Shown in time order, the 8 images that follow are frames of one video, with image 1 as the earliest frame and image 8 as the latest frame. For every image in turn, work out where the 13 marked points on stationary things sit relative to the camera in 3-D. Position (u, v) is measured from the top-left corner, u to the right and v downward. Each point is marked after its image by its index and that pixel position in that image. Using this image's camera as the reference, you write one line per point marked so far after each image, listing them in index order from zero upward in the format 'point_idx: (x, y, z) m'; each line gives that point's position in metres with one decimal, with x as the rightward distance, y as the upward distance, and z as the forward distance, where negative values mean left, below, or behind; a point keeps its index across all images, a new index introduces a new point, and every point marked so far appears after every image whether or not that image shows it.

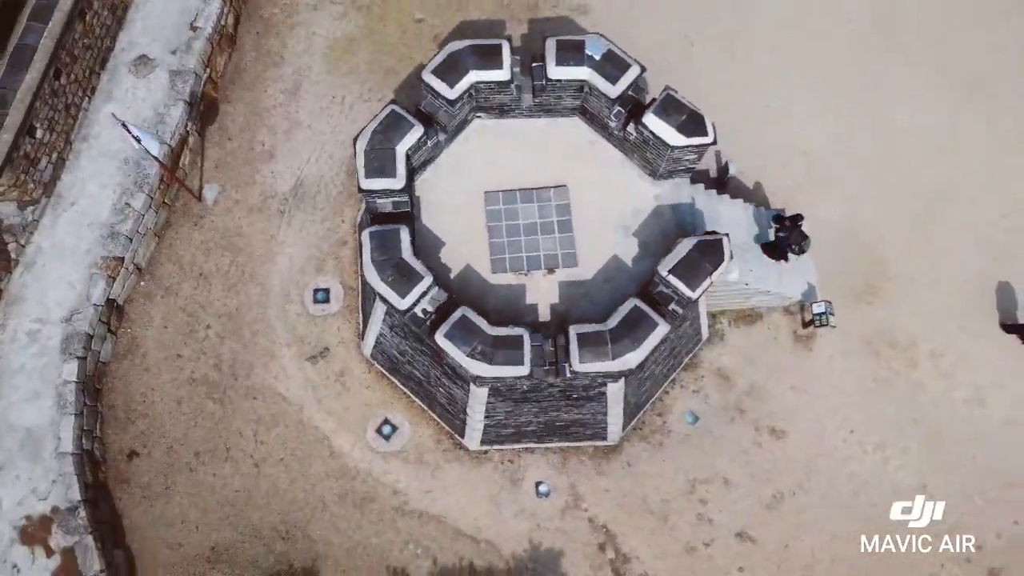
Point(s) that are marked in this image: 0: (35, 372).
0: (-4.2, -0.7, +7.6) m
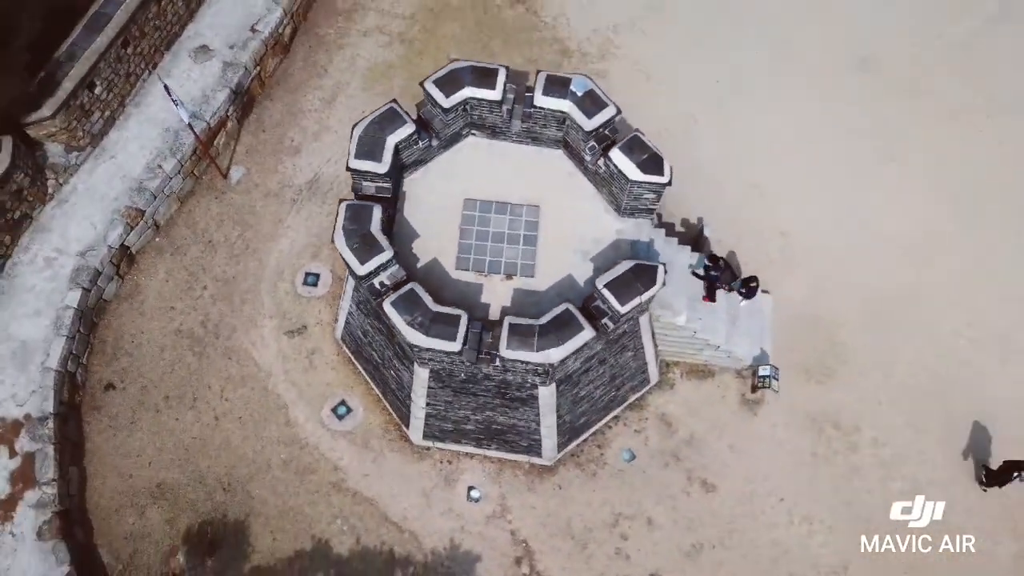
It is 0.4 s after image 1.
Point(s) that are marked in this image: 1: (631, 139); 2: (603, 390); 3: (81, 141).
0: (-4.6, -0.1, +8.4) m
1: (+1.0, +1.2, +7.2) m
2: (+0.8, -0.9, +7.9) m
3: (-4.5, +1.5, +8.9) m
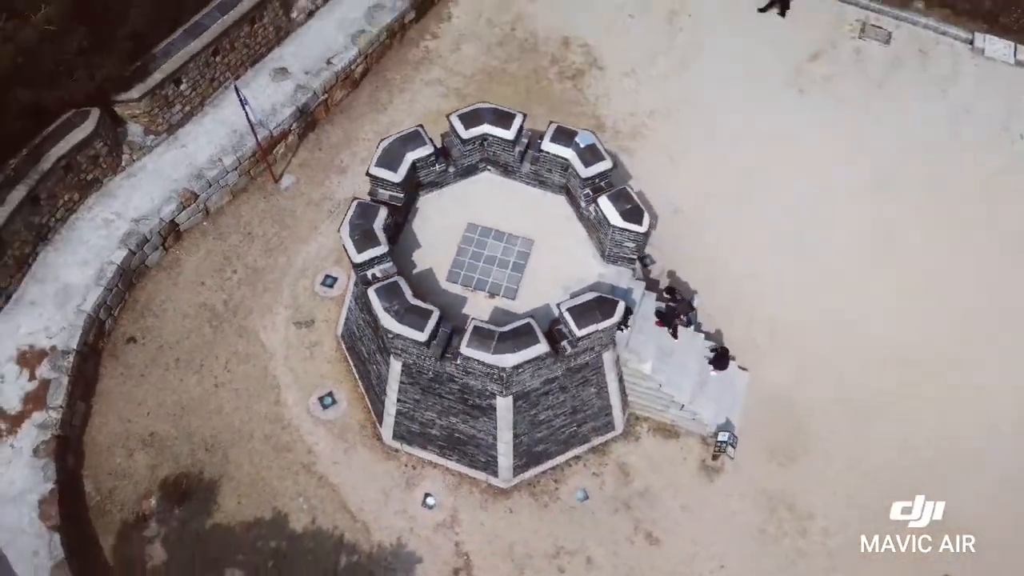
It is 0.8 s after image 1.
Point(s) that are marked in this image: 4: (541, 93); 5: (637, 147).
0: (-4.7, +0.5, +9.5) m
1: (+1.0, +0.9, +7.9) m
2: (+0.5, -1.3, +8.3) m
3: (-4.2, +1.9, +10.1) m
4: (+0.4, +2.6, +11.3) m
5: (+1.6, +1.8, +10.9) m
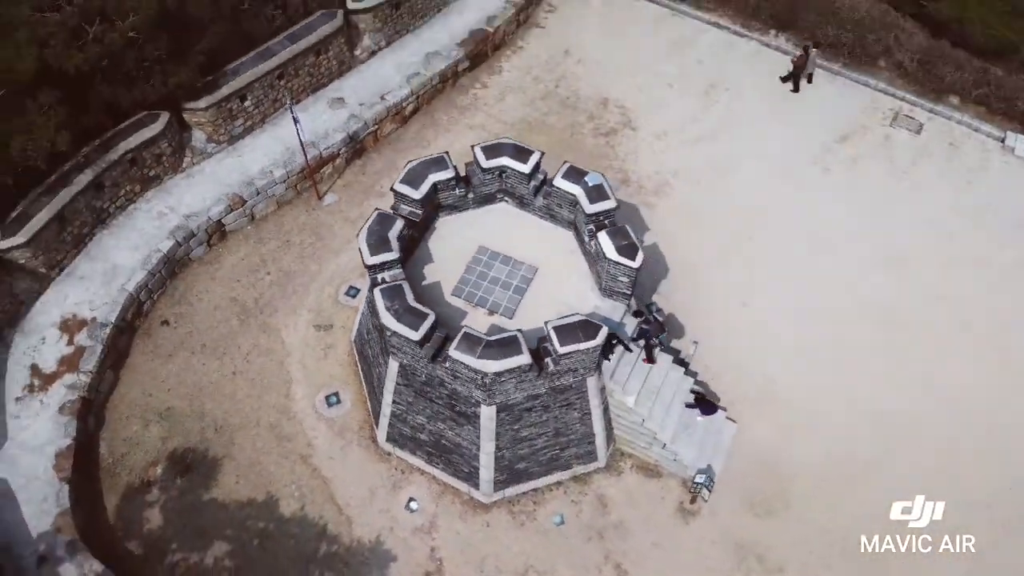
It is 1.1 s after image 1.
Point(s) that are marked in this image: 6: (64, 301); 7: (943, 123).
0: (-4.5, +0.6, +10.4) m
1: (+1.1, +0.6, +8.4) m
2: (+0.3, -1.6, +8.7) m
3: (-3.8, +2.0, +11.1) m
4: (+0.9, +2.0, +12.1) m
5: (+2.0, +1.1, +11.5) m
6: (-5.2, -0.2, +9.9) m
7: (+6.4, +2.5, +12.6) m
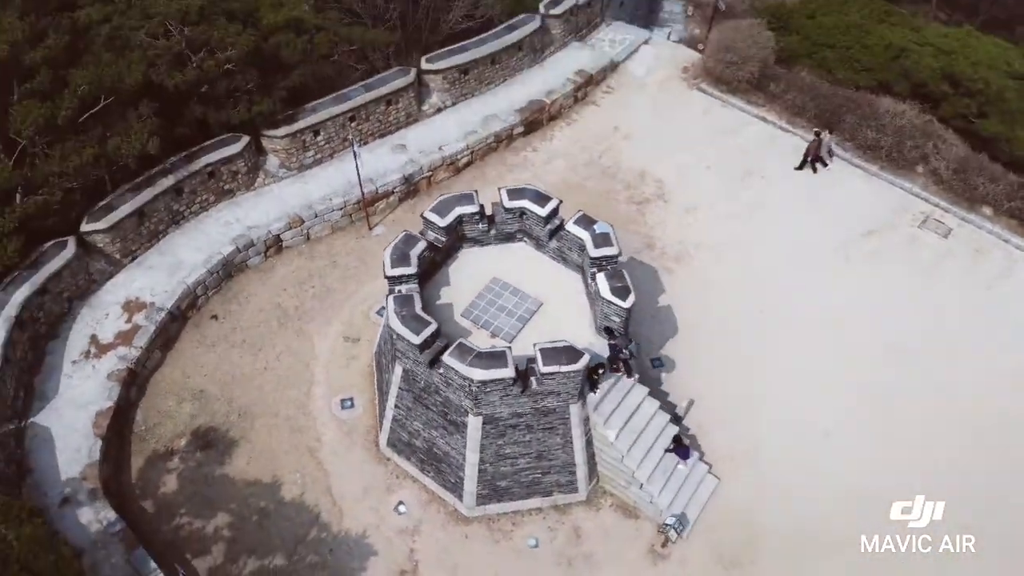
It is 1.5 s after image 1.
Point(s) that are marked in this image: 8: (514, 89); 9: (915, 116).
0: (-4.2, +0.7, +11.7) m
1: (+1.1, +0.2, +9.2) m
2: (+0.2, -1.9, +9.4) m
3: (-3.2, +1.8, +12.5) m
4: (+1.5, +1.2, +12.9) m
5: (+2.4, +0.3, +12.2) m
6: (-5.0, 0.0, +11.2) m
7: (+7.0, +0.9, +13.0) m
8: (0.0, +3.3, +14.3) m
9: (+6.8, +2.9, +14.1) m
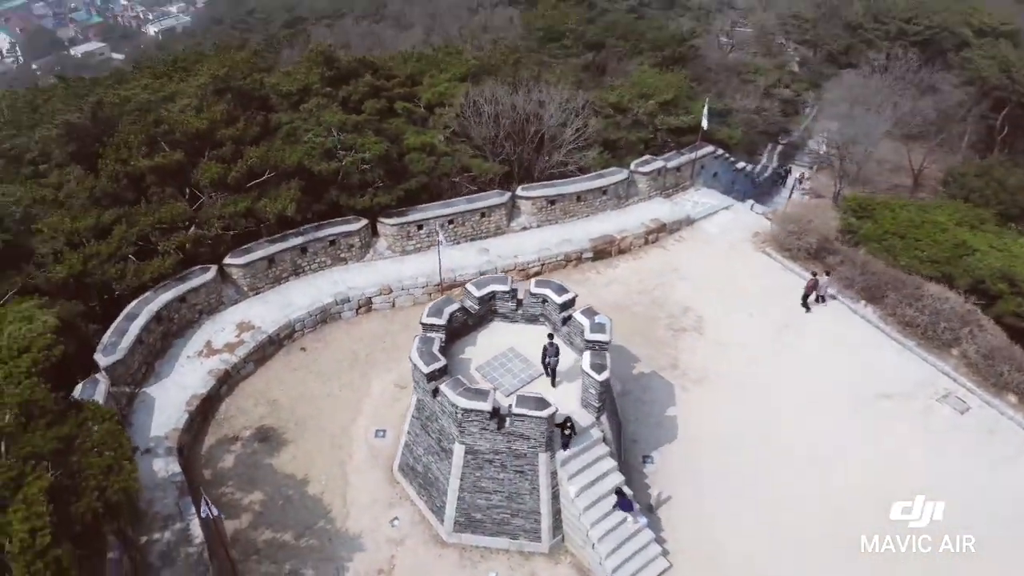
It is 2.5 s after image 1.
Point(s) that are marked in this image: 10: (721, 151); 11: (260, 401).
0: (-3.4, -0.1, +14.7) m
1: (+1.2, -0.9, +11.1) m
2: (-0.2, -2.7, +11.0) m
3: (-2.1, +0.7, +15.5) m
4: (+2.3, -0.8, +14.8) m
5: (+2.9, -1.6, +13.7) m
6: (-4.4, -0.4, +14.3) m
7: (+7.7, -2.0, +13.6) m
8: (+1.6, +1.3, +16.8) m
9: (+8.0, -0.3, +15.1) m
10: (+4.8, +3.1, +19.6) m
11: (-3.9, -1.8, +13.3) m
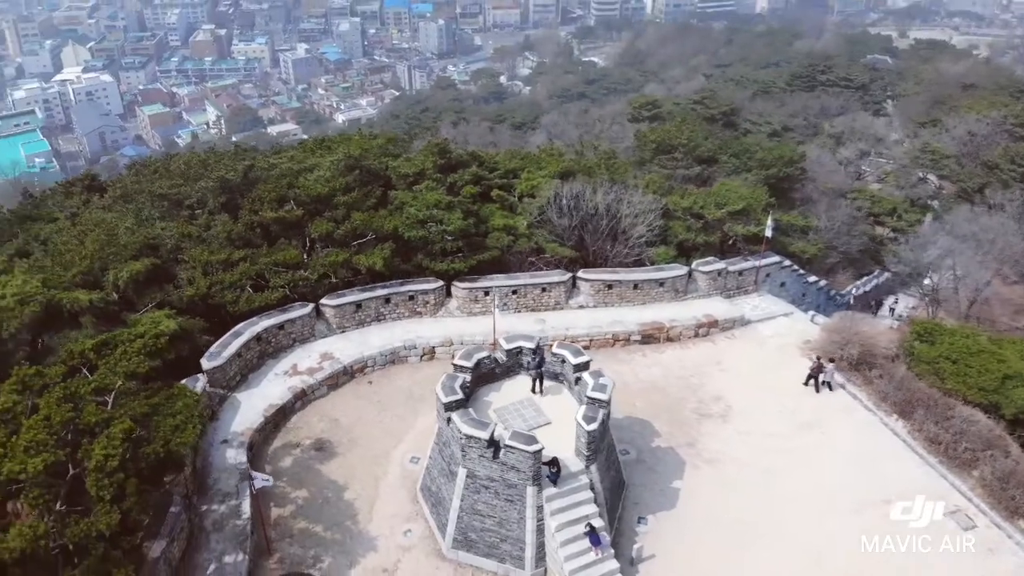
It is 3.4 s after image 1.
0: (-2.4, -1.0, +17.2) m
1: (+1.3, -1.8, +12.7) m
2: (-0.3, -3.5, +12.7) m
3: (-1.0, -0.5, +17.8) m
4: (+3.0, -2.3, +16.1) m
5: (+3.3, -3.1, +14.8) m
6: (-3.6, -1.1, +16.9) m
7: (+7.9, -4.0, +13.8) m
8: (+3.0, -0.5, +18.4) m
9: (+8.7, -2.5, +15.4) m
10: (+6.8, +0.6, +20.7) m
11: (-3.5, -2.4, +15.7) m
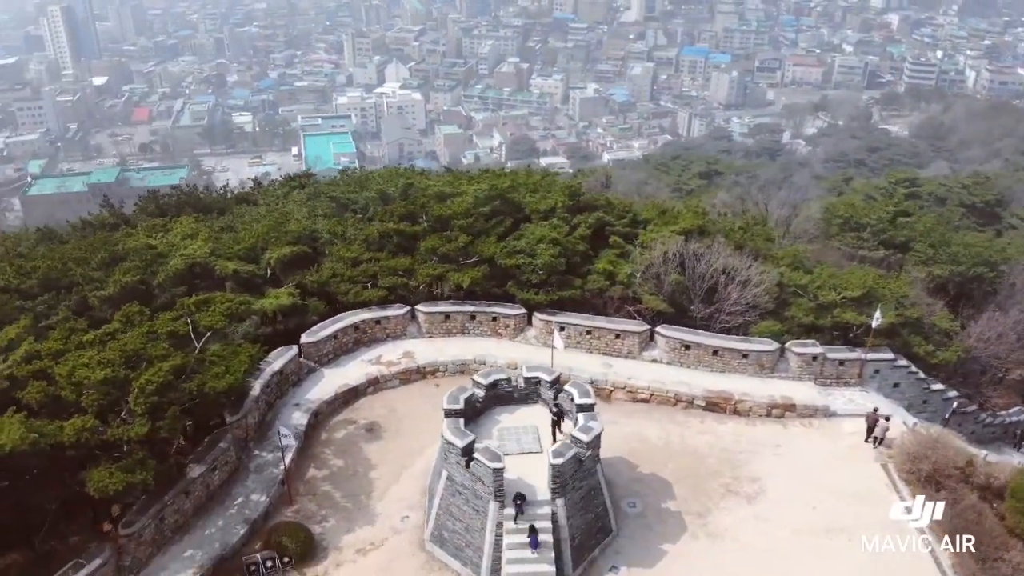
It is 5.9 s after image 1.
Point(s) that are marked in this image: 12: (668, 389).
0: (-0.9, -1.4, +18.9) m
1: (+1.0, -2.5, +13.4) m
2: (-0.8, -3.9, +13.9) m
3: (+0.7, -1.2, +19.0) m
4: (+3.6, -3.6, +16.1) m
5: (+3.3, -4.3, +14.8) m
6: (-2.1, -1.3, +19.0) m
7: (+7.0, -5.9, +12.3) m
8: (+4.6, -2.0, +18.3) m
9: (+8.6, -4.7, +13.6) m
10: (+9.1, -1.7, +19.3) m
11: (-2.6, -2.5, +17.8) m
12: (+3.3, -2.1, +17.8) m
